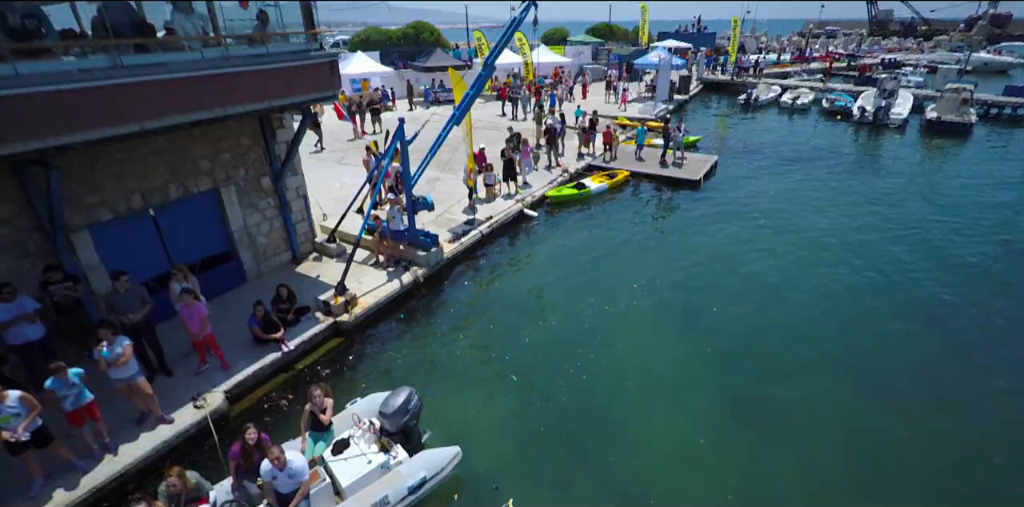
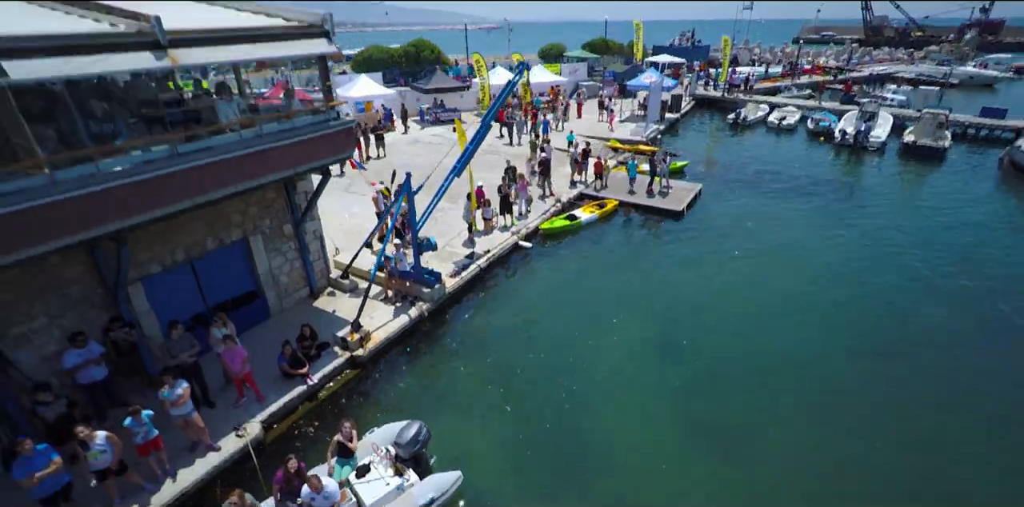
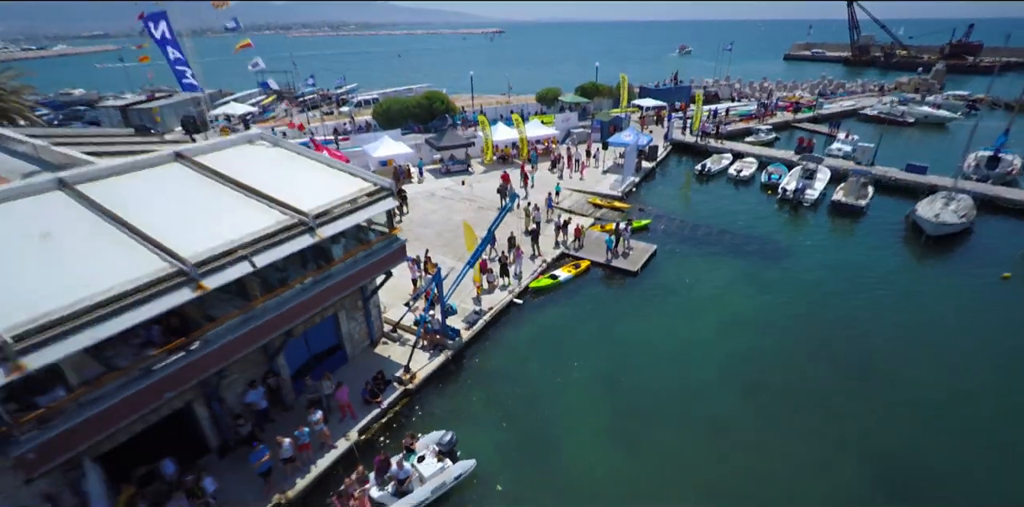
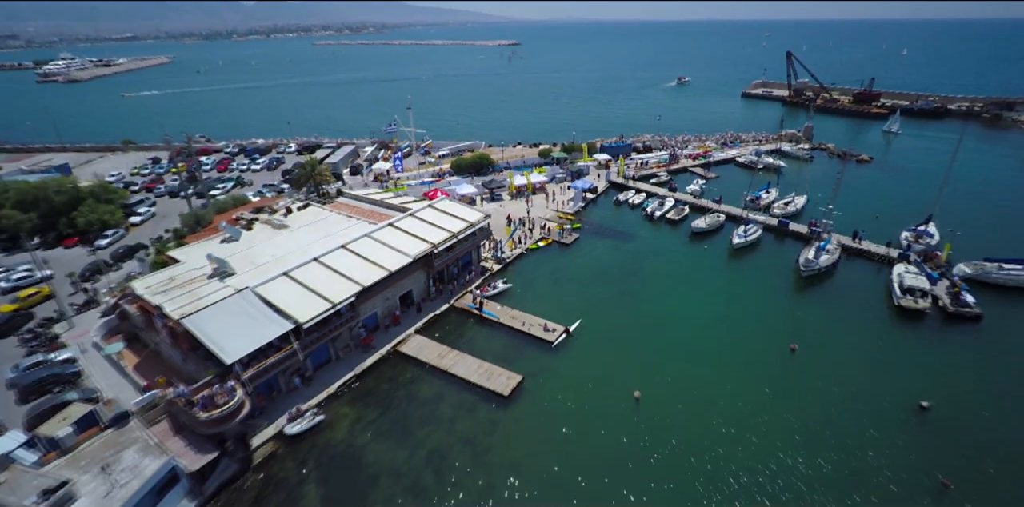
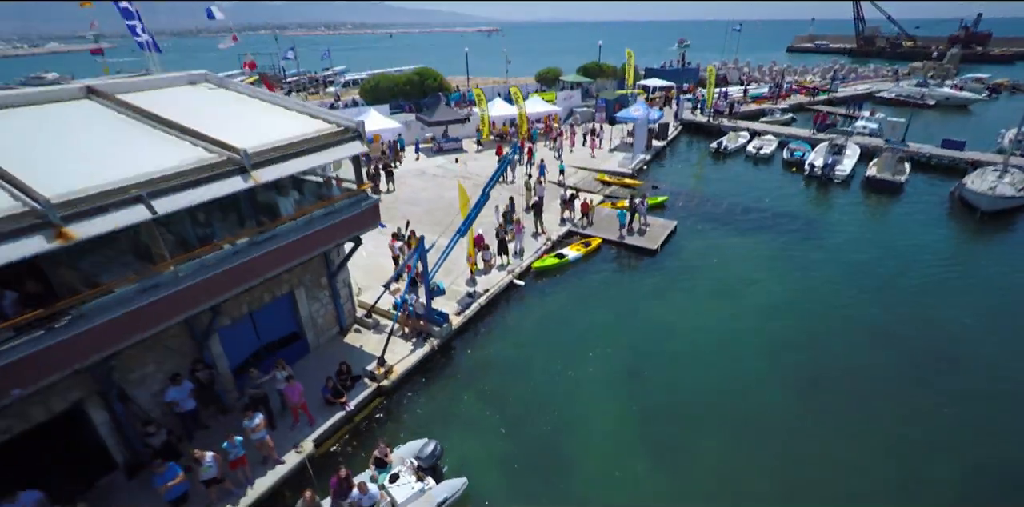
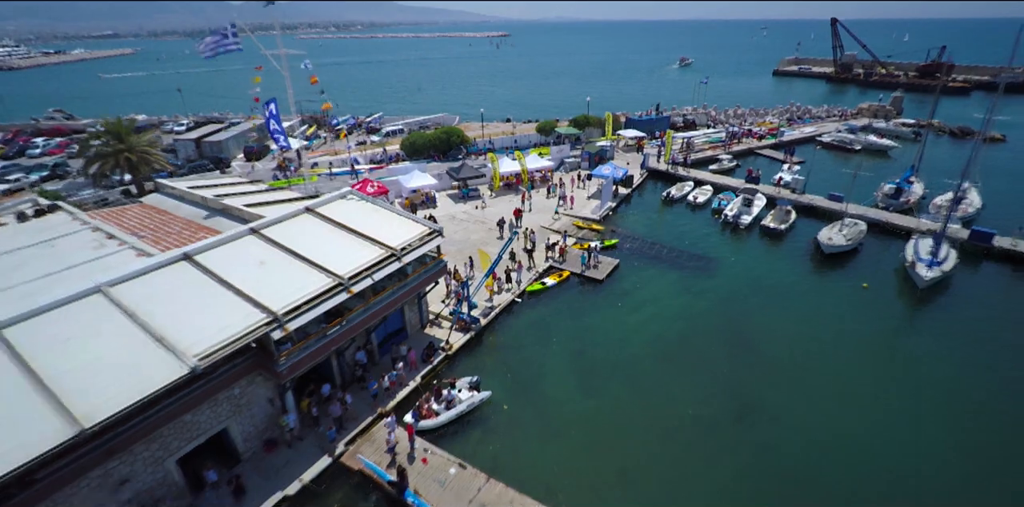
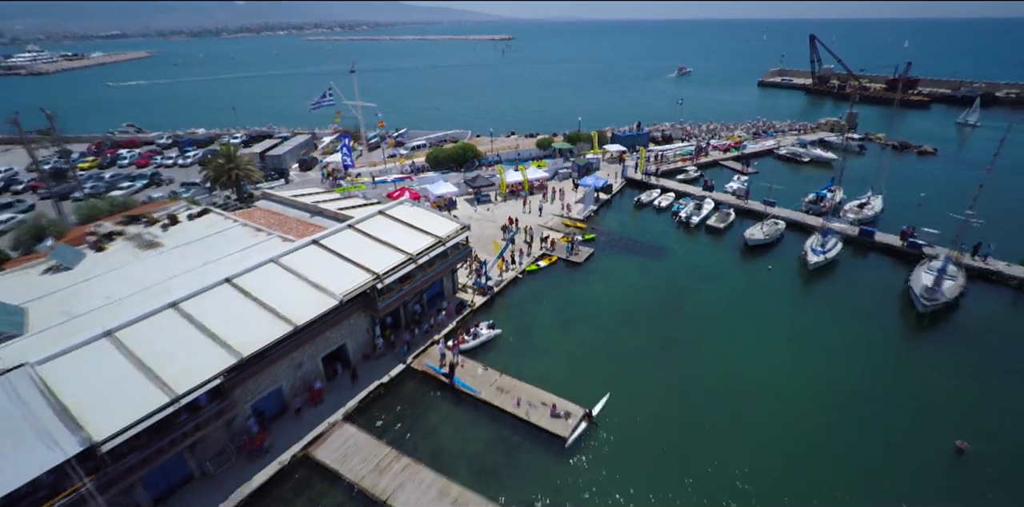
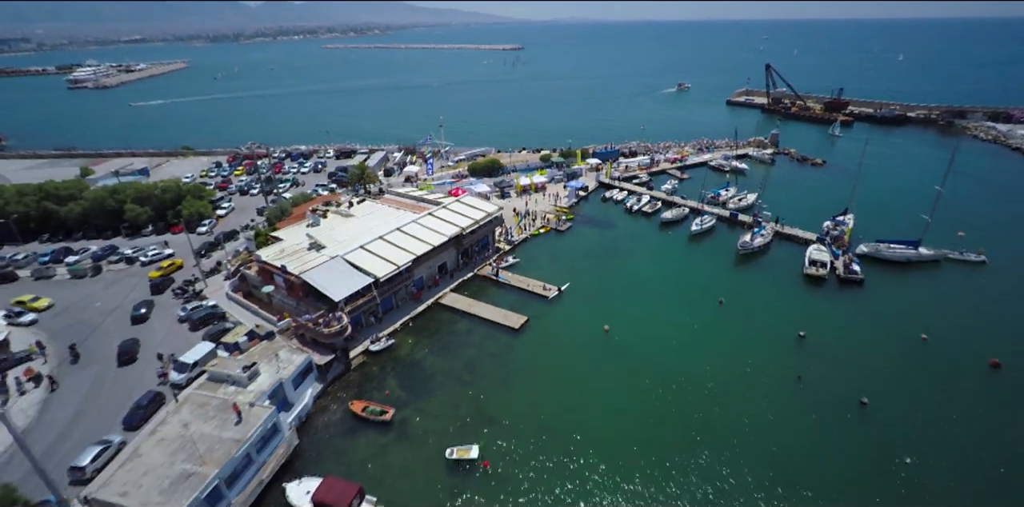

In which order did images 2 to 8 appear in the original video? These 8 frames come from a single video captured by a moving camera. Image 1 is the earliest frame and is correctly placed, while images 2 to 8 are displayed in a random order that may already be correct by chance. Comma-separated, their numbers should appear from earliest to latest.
2, 5, 3, 6, 7, 4, 8
